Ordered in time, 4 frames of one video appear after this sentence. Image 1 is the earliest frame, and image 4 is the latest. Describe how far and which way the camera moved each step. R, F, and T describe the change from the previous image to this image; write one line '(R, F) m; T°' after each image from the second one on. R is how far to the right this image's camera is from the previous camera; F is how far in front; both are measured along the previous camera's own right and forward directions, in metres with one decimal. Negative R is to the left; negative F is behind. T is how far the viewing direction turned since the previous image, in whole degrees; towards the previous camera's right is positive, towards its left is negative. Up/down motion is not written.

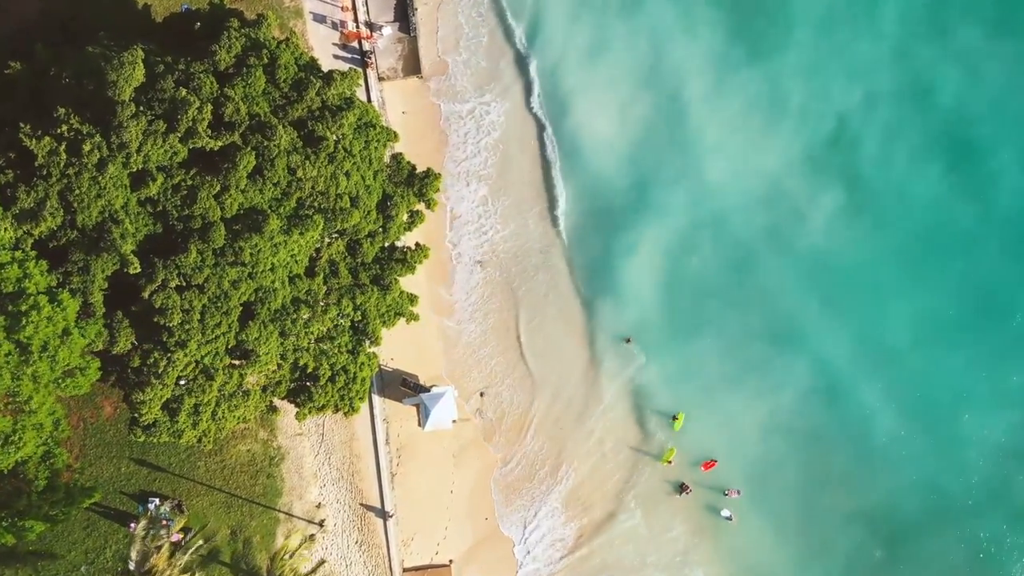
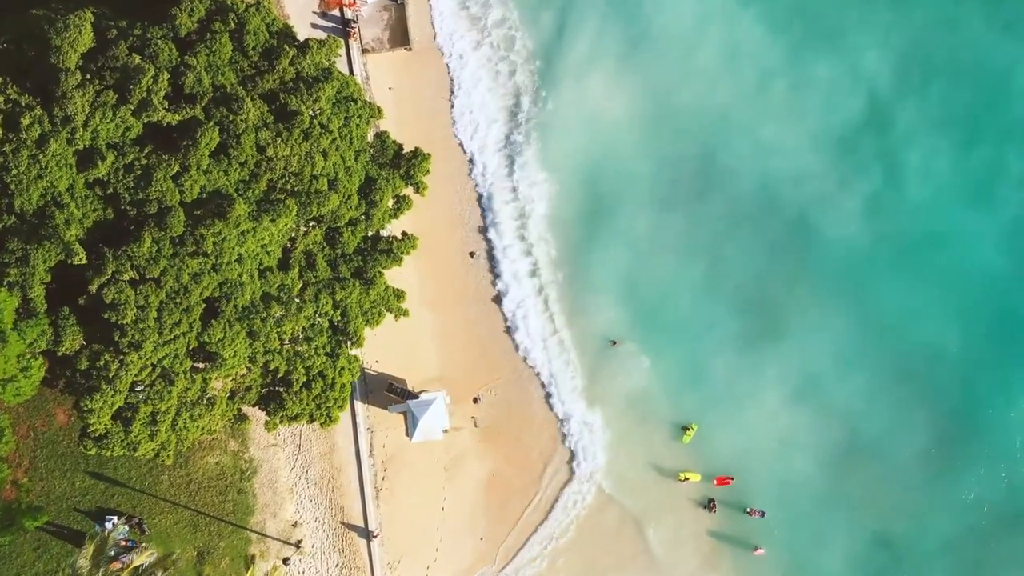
(0.0, +2.5) m; 0°
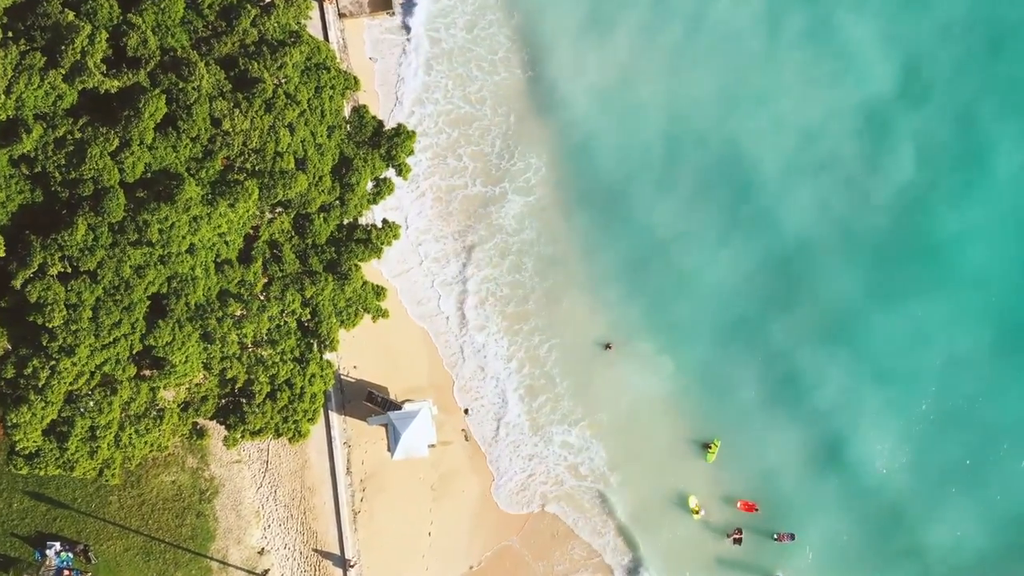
(+0.1, +2.6) m; 0°
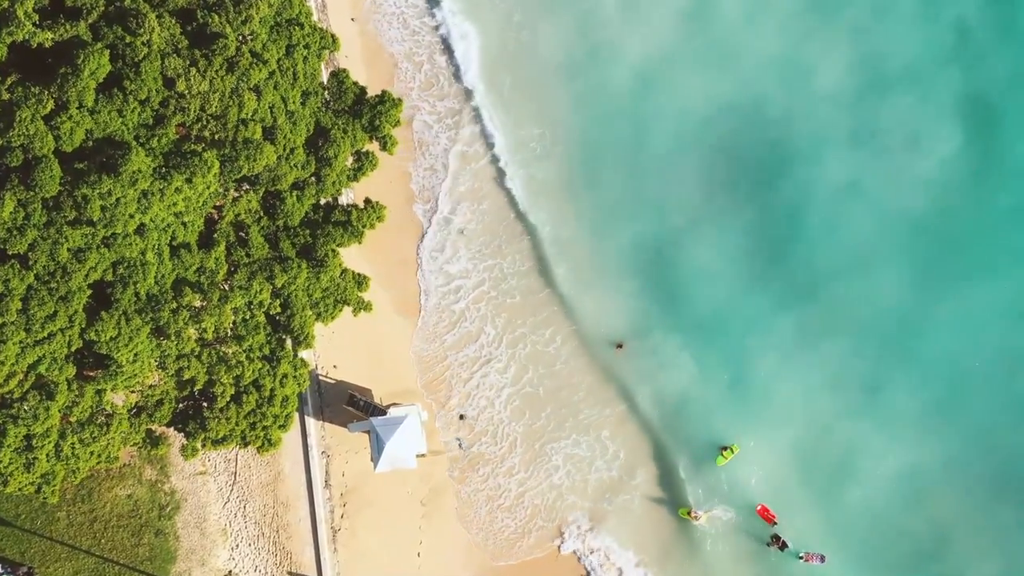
(0.0, +2.2) m; 0°
